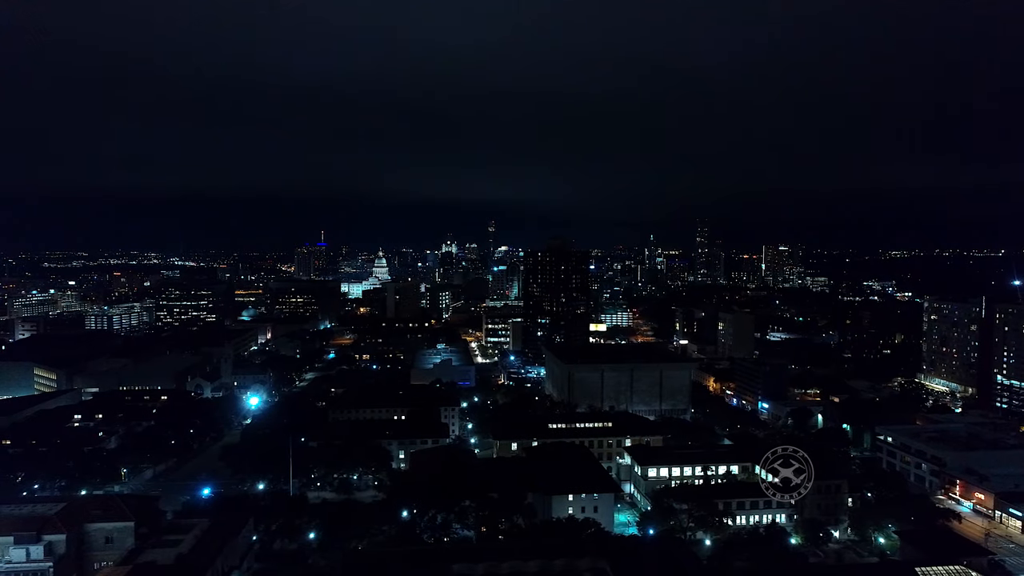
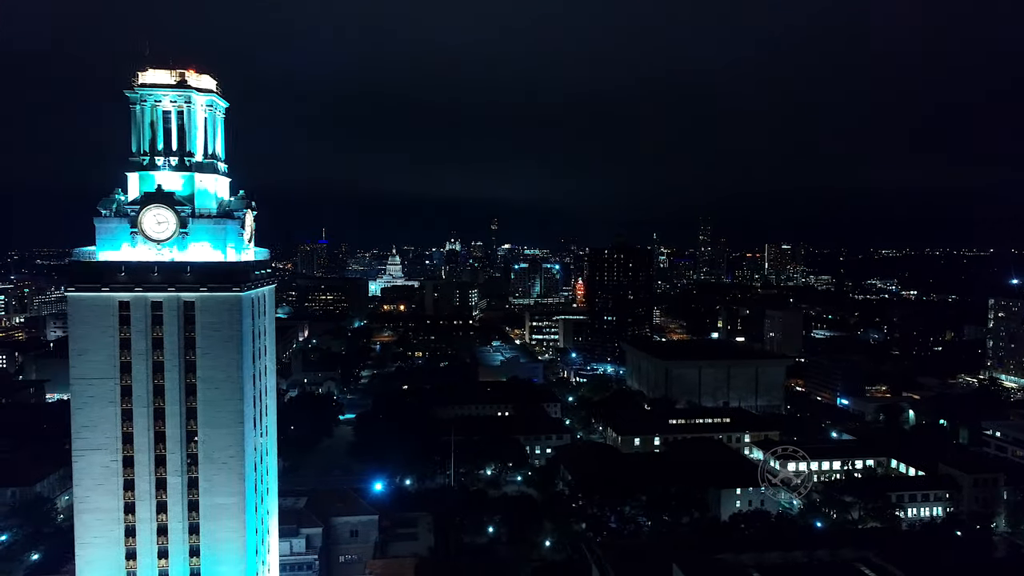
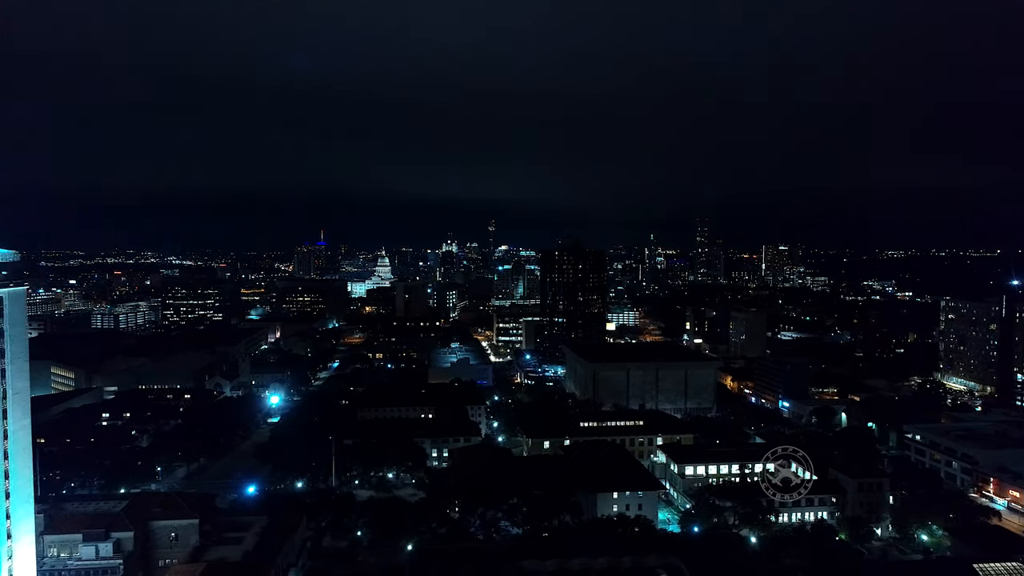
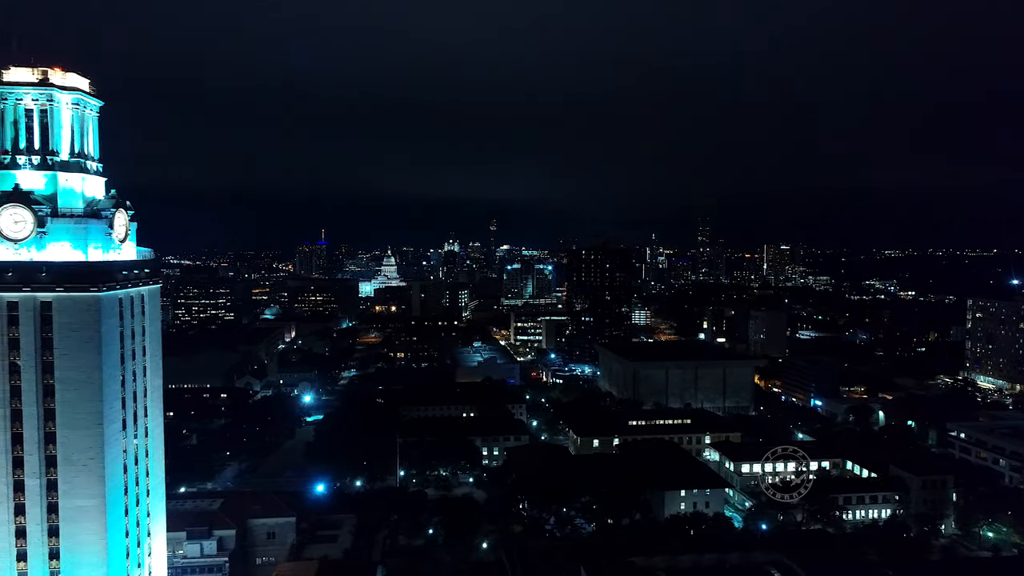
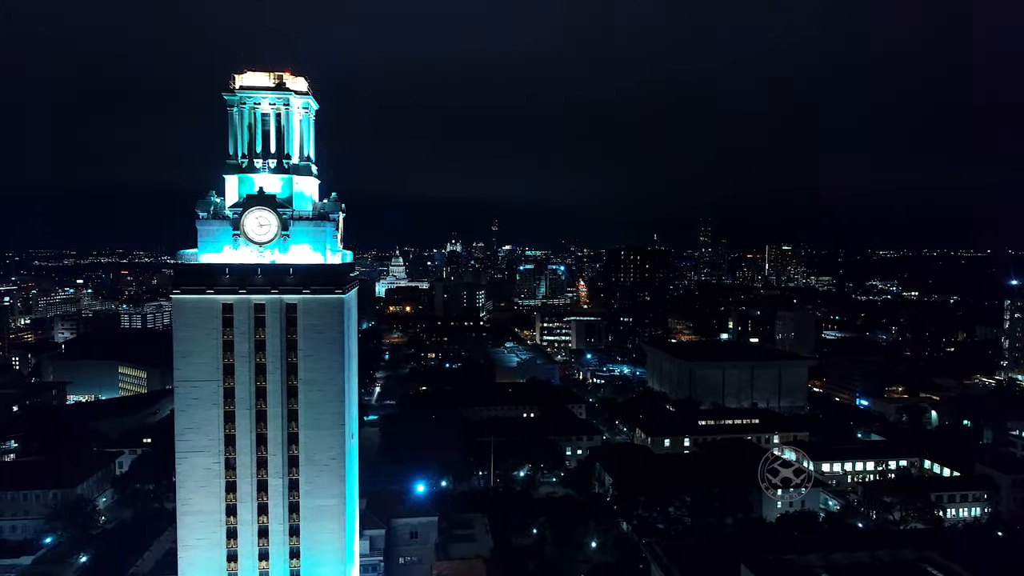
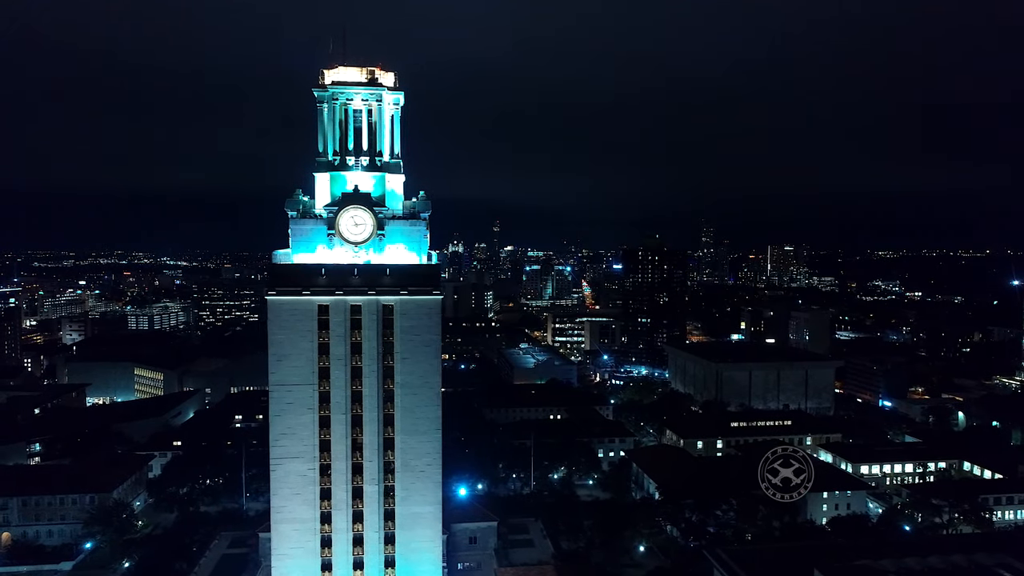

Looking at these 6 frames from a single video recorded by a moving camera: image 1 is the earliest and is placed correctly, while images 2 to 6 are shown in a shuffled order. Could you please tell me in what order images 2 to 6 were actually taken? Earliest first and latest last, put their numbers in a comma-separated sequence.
3, 4, 2, 5, 6
